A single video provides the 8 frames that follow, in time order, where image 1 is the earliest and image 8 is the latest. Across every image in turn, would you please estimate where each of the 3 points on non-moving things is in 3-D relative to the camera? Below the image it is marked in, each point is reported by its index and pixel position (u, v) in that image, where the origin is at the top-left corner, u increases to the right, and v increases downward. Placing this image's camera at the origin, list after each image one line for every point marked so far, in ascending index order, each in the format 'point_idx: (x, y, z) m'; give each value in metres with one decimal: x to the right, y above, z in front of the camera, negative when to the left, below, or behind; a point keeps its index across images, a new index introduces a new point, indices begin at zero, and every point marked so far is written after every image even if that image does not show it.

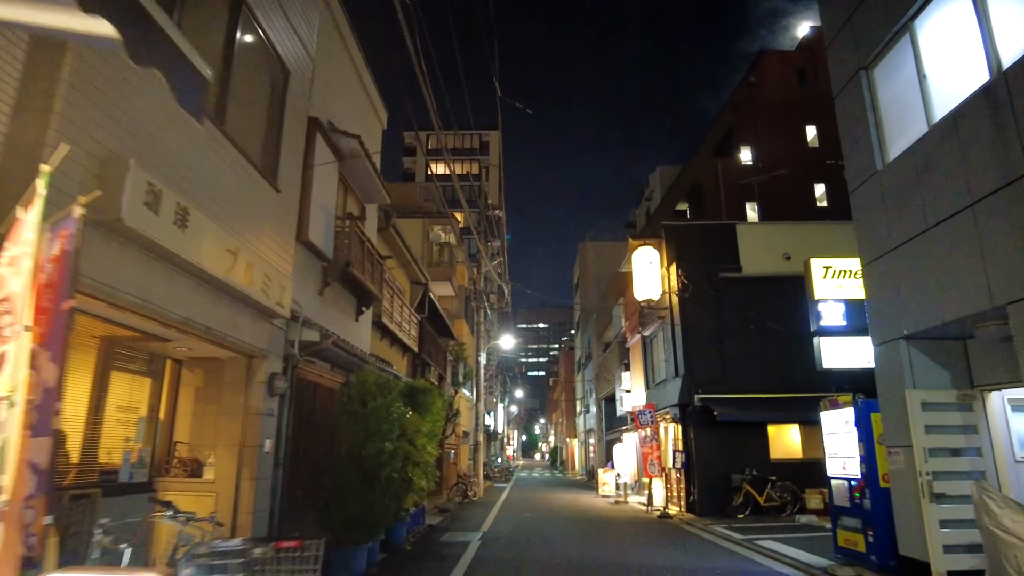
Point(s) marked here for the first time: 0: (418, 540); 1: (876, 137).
0: (-1.7, -4.6, +12.1) m
1: (+4.6, +1.9, +8.3) m
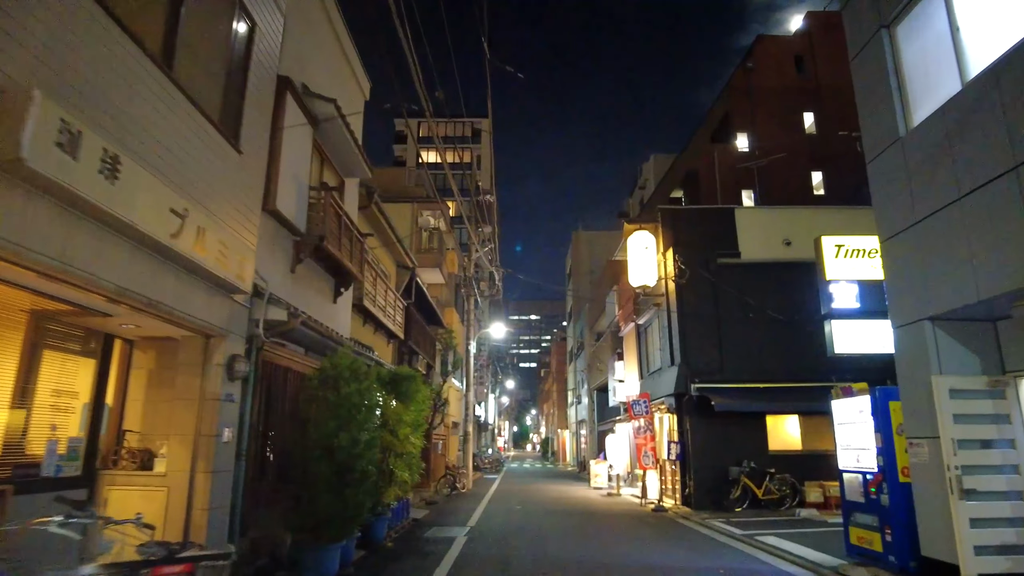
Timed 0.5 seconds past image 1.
0: (-1.9, -4.3, +11.4) m
1: (+4.4, +2.2, +7.6) m
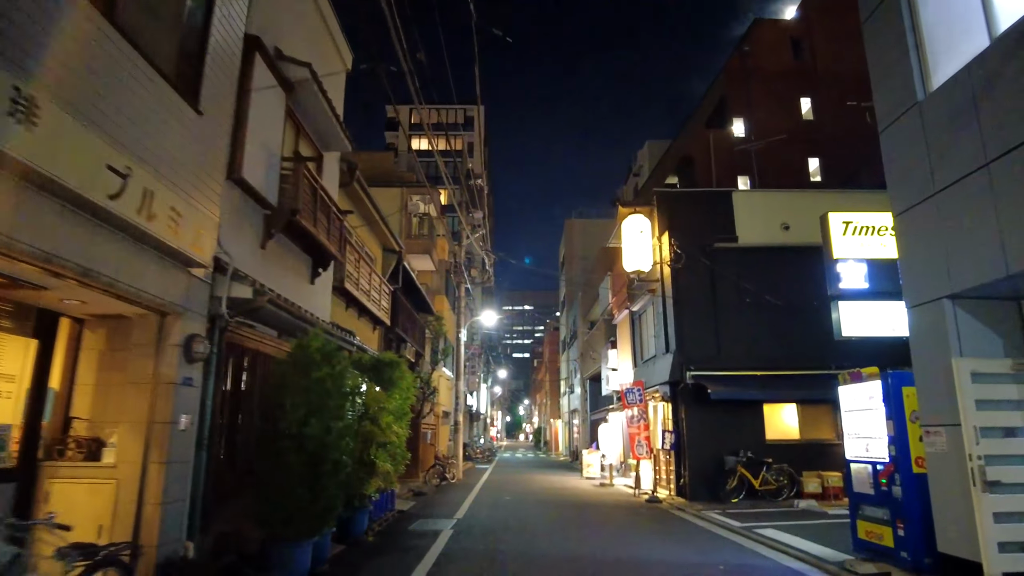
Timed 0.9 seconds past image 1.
0: (-2.1, -4.0, +10.9) m
1: (+4.3, +2.4, +7.0) m
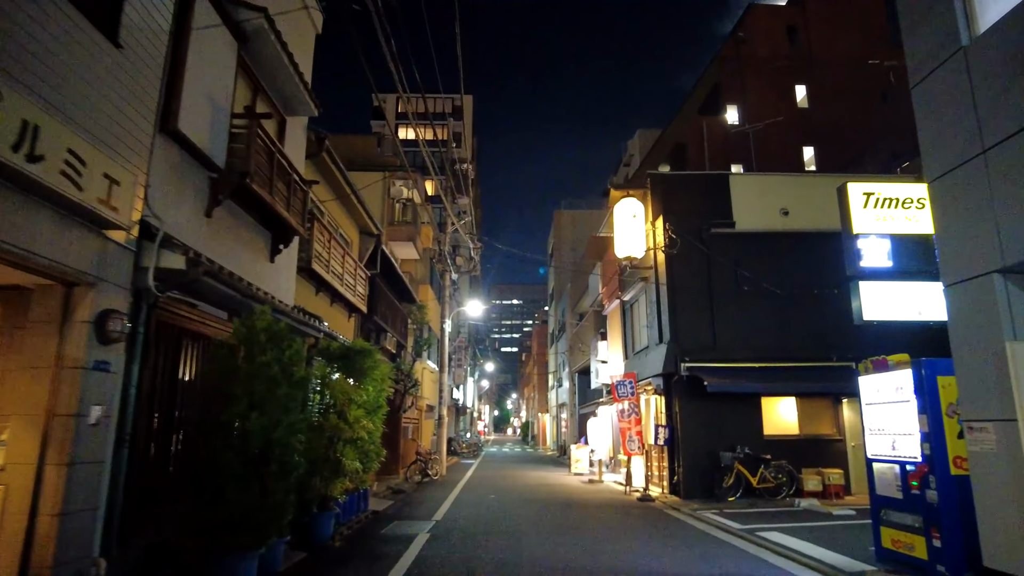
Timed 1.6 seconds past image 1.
0: (-2.4, -3.7, +9.9) m
1: (+4.1, +2.6, +6.1) m
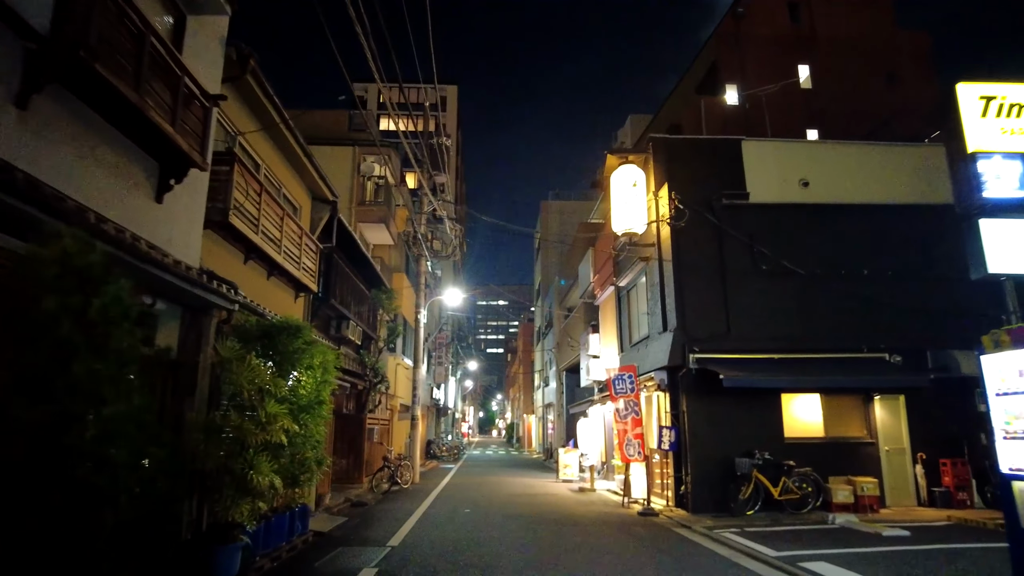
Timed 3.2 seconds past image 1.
0: (-2.7, -3.2, +7.5) m
1: (+3.9, +3.1, +3.8) m
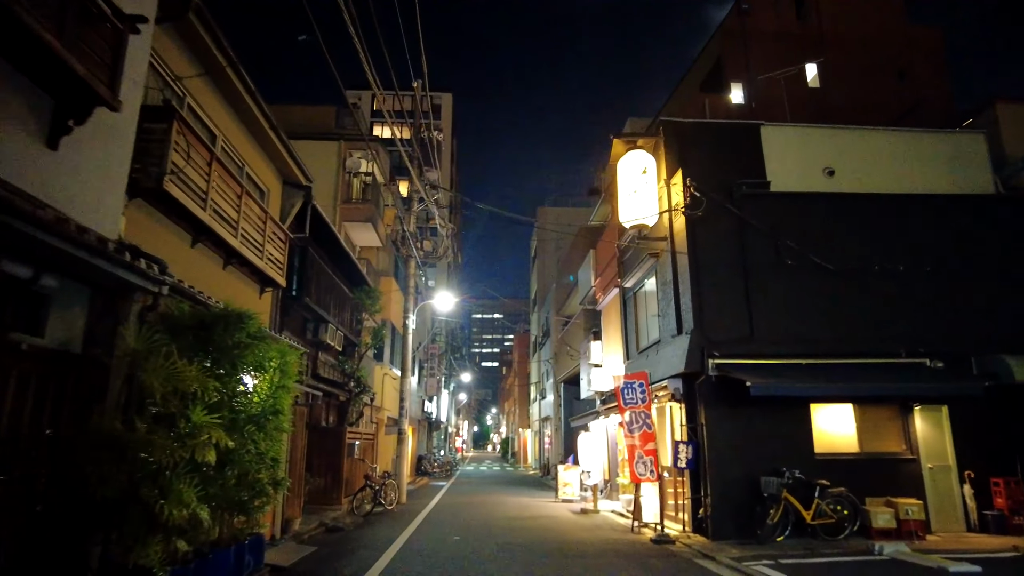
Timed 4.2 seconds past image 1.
0: (-2.7, -3.0, +5.9) m
1: (+3.9, +3.4, +2.4) m
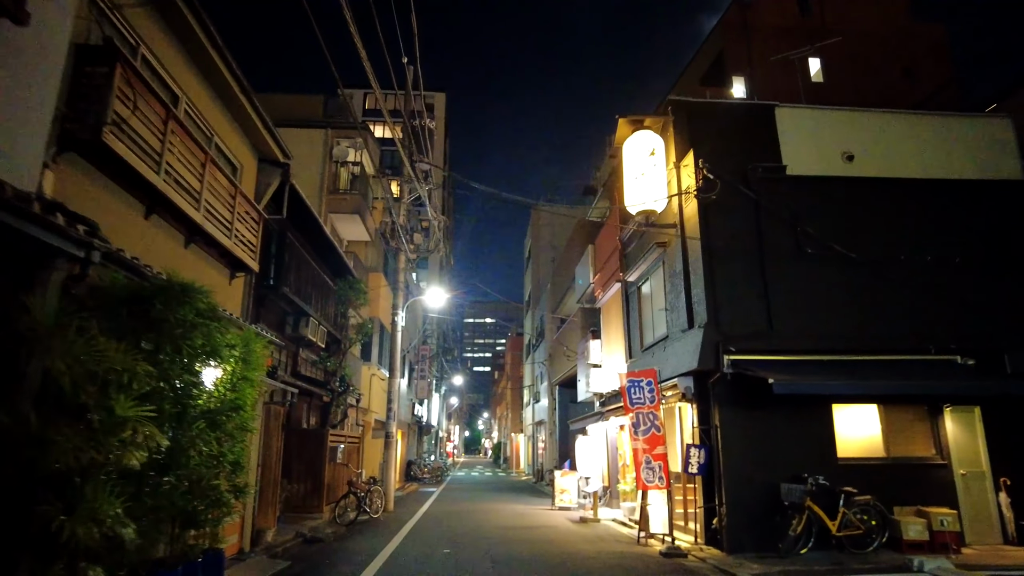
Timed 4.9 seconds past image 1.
0: (-2.7, -2.7, +4.8) m
1: (+4.0, +3.6, +1.5) m
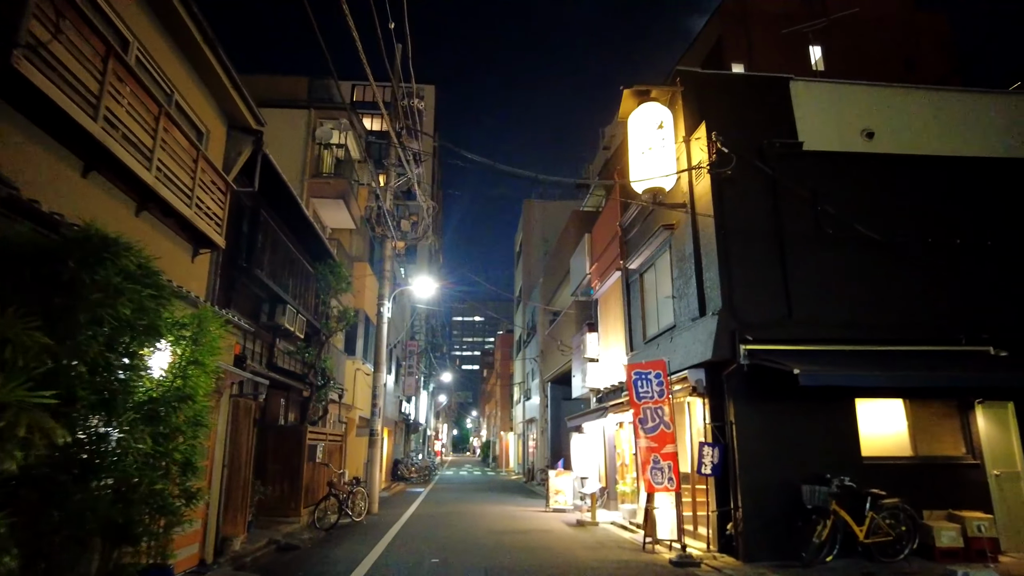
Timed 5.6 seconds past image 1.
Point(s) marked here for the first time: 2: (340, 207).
0: (-2.7, -2.4, +3.7) m
1: (+4.2, +3.9, +0.5) m
2: (-5.2, +2.5, +20.0) m
